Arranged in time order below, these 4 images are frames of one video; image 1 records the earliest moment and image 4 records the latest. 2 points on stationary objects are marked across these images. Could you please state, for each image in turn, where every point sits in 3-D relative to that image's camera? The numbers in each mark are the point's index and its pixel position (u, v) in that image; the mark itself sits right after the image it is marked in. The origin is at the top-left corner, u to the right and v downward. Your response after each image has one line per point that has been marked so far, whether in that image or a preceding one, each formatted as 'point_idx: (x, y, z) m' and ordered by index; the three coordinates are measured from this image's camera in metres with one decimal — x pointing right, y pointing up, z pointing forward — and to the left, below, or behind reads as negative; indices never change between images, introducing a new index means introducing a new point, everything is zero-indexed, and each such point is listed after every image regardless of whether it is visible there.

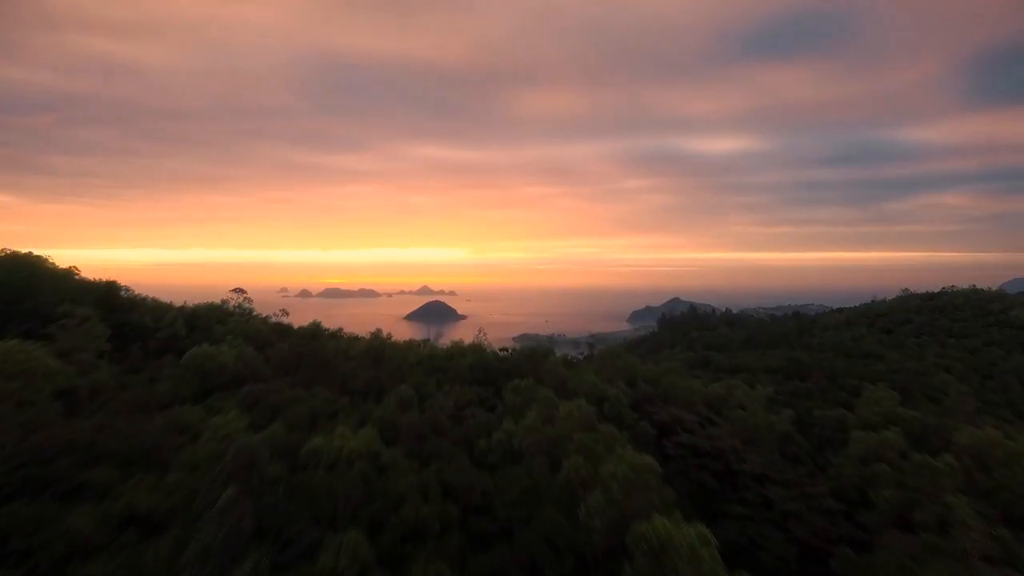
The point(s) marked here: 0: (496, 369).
0: (-0.3, -1.6, +10.2) m
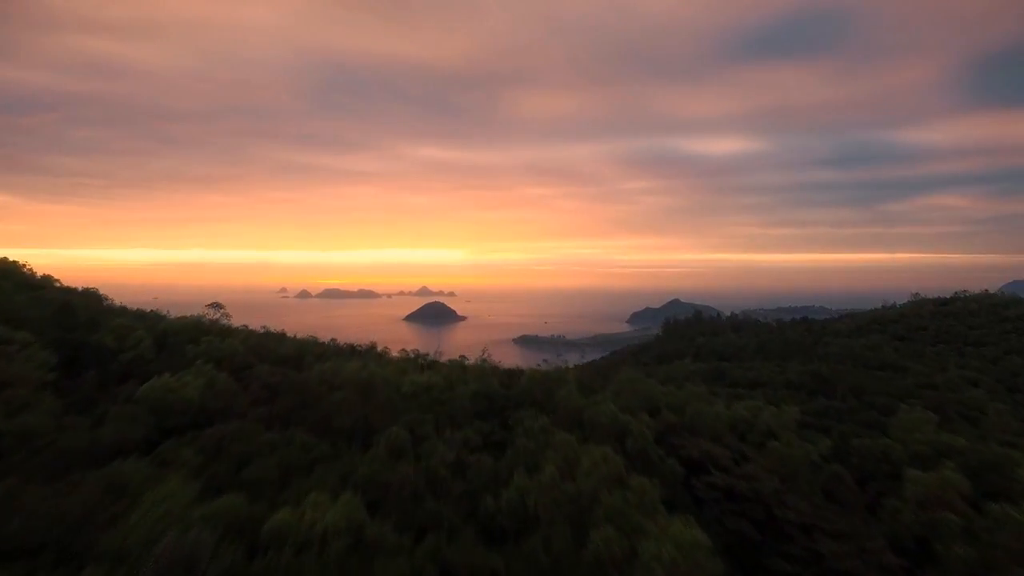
0: (-0.2, -2.0, +9.0) m
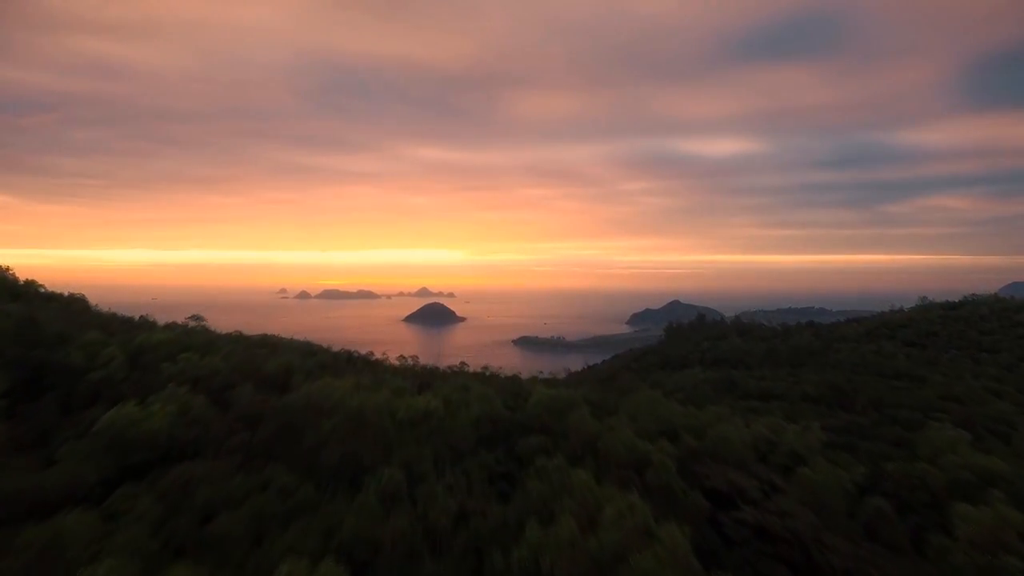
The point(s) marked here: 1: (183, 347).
0: (0.0, -2.2, +8.1) m
1: (-7.1, -1.2, +10.6) m
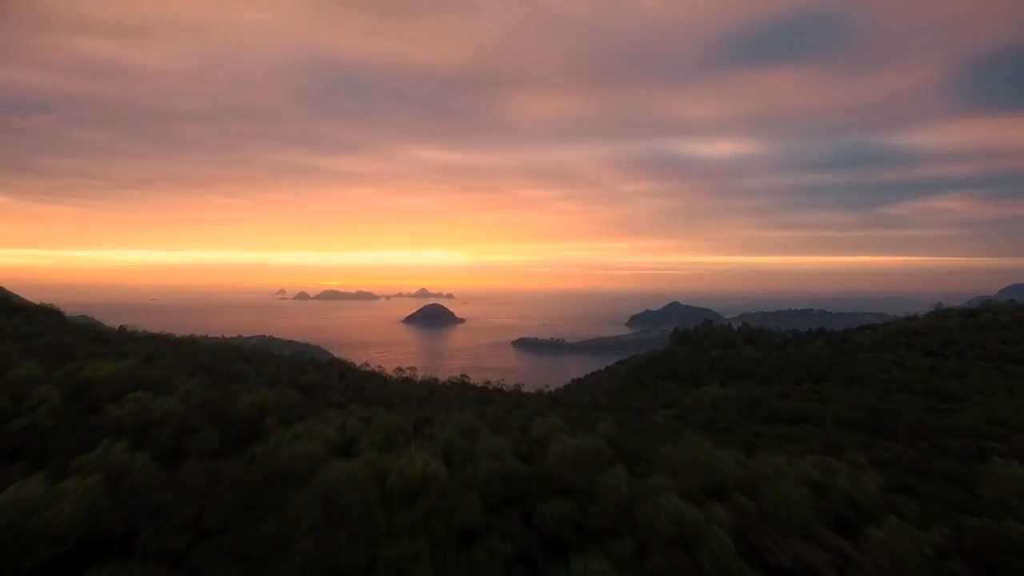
0: (+0.2, -2.7, +6.5) m
1: (-6.8, -1.6, +9.0) m
